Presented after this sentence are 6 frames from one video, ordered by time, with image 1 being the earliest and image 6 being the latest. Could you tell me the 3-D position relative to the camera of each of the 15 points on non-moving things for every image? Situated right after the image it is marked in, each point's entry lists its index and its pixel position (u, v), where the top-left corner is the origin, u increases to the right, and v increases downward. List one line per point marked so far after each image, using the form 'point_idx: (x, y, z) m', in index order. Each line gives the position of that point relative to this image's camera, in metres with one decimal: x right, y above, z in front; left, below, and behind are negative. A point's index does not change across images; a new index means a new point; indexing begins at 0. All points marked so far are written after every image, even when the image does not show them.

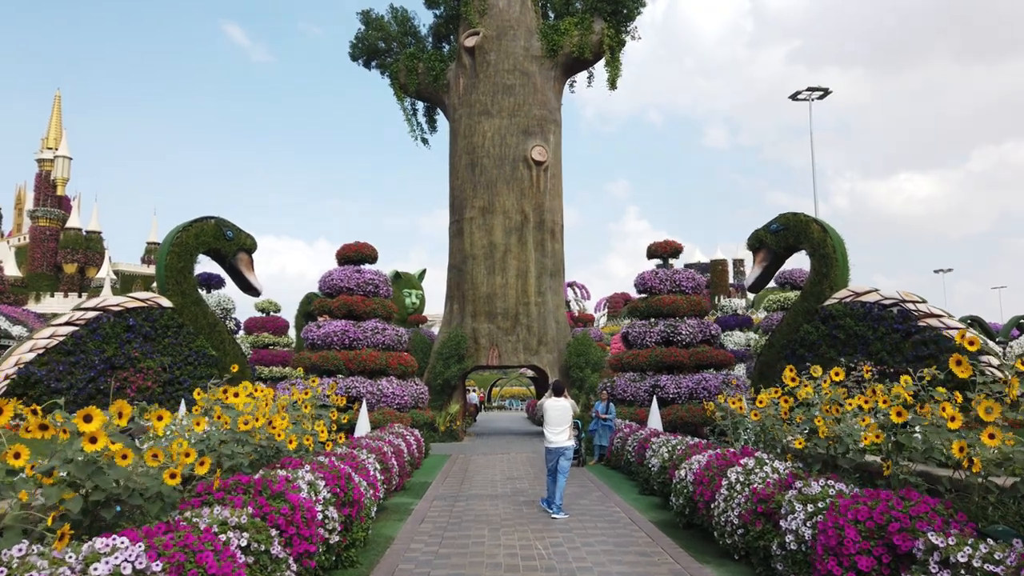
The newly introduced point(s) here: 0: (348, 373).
0: (-2.8, -1.5, +11.9) m
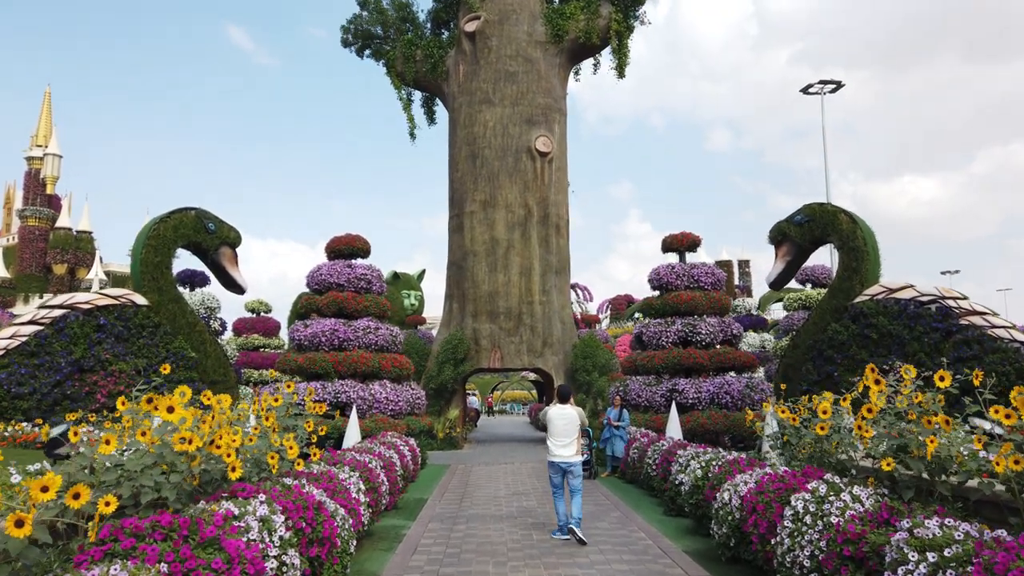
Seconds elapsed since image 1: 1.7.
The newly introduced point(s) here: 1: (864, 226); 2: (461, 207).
0: (-2.8, -1.4, +10.9) m
1: (+5.9, +1.0, +11.5) m
2: (-1.3, +2.1, +17.3) m
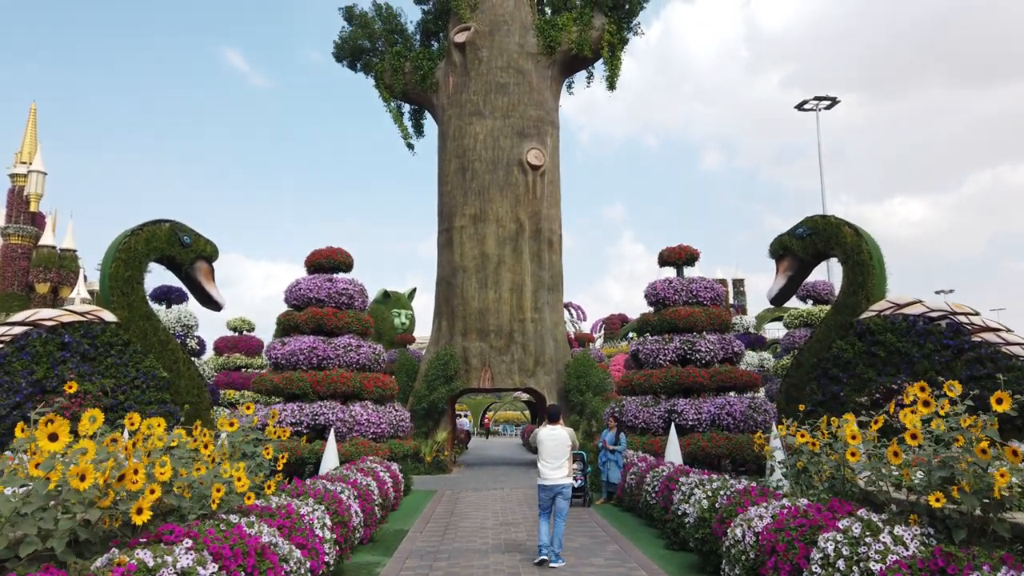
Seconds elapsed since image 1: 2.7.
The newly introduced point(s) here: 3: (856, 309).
0: (-2.9, -1.6, +10.3) m
1: (+5.7, +0.8, +11.0) m
2: (-1.5, +1.6, +16.8) m
3: (+5.2, -0.3, +10.4) m
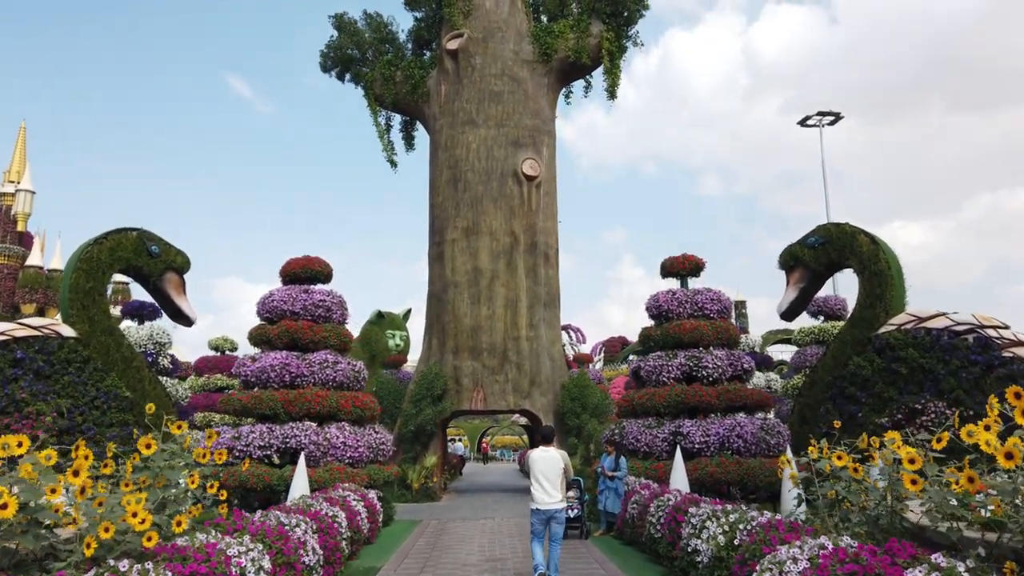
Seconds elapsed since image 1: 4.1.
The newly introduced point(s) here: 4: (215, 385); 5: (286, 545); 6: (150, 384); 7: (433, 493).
0: (-3.1, -1.8, +9.4) m
1: (+5.6, +0.6, +10.2) m
2: (-1.7, +1.3, +16.0) m
3: (+5.1, -0.5, +9.6) m
4: (-7.2, -2.3, +16.5) m
5: (-1.5, -1.7, +4.6) m
6: (-4.8, -1.3, +9.1) m
7: (-1.6, -4.1, +13.6) m
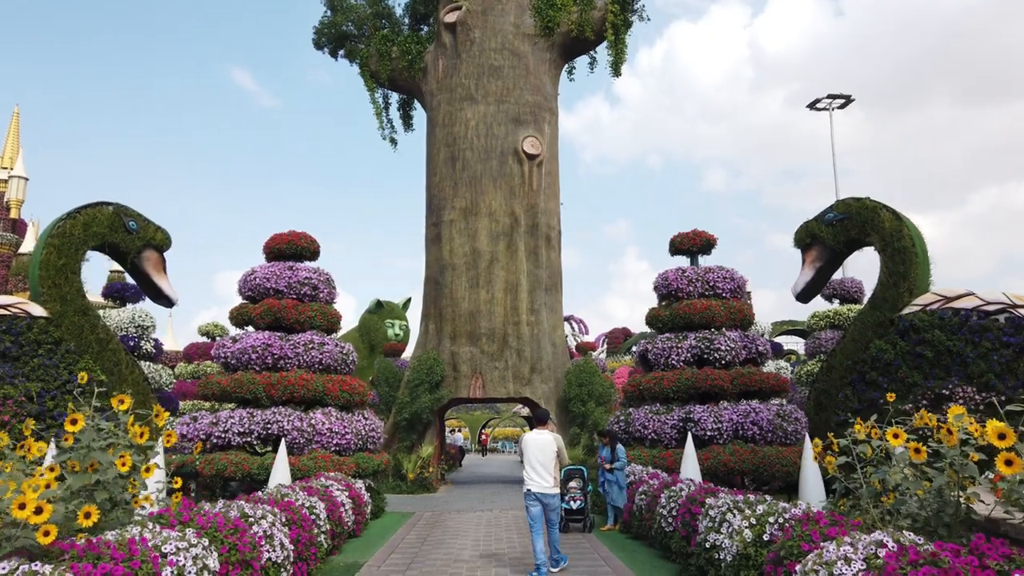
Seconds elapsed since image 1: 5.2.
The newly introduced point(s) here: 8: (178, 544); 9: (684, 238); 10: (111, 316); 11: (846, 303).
0: (-3.1, -1.5, +8.8) m
1: (+5.6, +0.9, +9.5) m
2: (-1.6, +1.6, +15.4) m
3: (+5.0, -0.2, +8.9) m
4: (-7.2, -1.9, +15.9) m
5: (-1.6, -1.4, +3.9) m
6: (-4.8, -1.0, +8.5) m
7: (-1.6, -3.7, +13.0) m
8: (-1.6, -1.2, +3.3) m
9: (+2.6, +0.7, +10.3) m
10: (-7.1, -0.5, +12.3) m
11: (+6.6, -0.3, +13.5) m
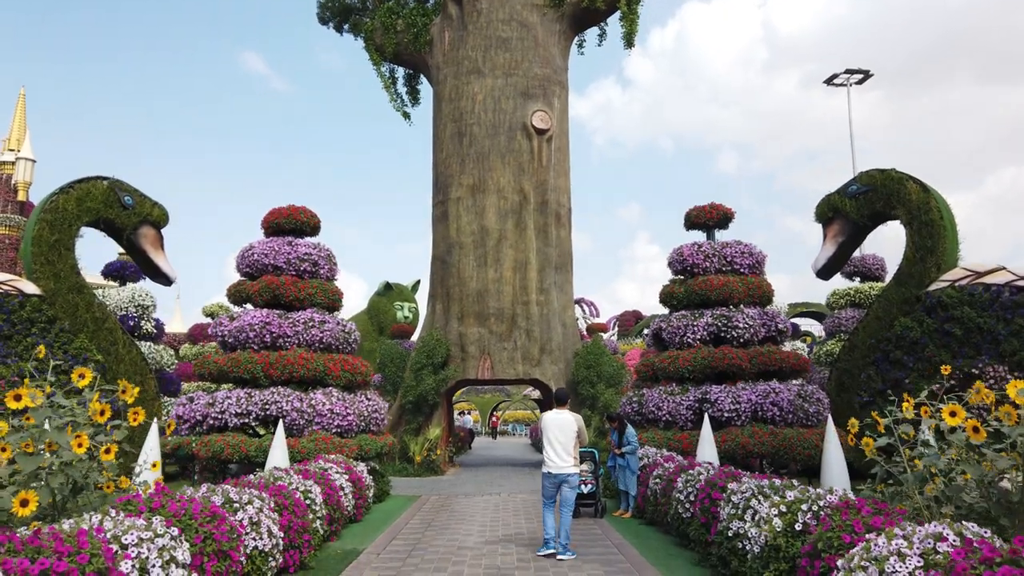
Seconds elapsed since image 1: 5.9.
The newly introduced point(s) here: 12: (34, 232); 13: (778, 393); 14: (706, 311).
0: (-3.0, -1.2, +8.5) m
1: (+5.7, +1.3, +9.0) m
2: (-1.5, +2.1, +14.9) m
3: (+5.1, +0.2, +8.4) m
4: (-7.0, -1.5, +15.7) m
5: (-1.5, -1.3, +3.6) m
6: (-4.8, -0.7, +8.2) m
7: (-1.4, -3.3, +12.7) m
8: (-1.6, -1.1, +3.0) m
9: (+2.7, +1.1, +9.8) m
10: (-7.0, -0.1, +12.0) m
11: (+6.8, +0.1, +13.0) m
12: (-6.4, +0.8, +9.1) m
13: (+3.3, -1.3, +8.5) m
14: (+2.6, -0.3, +9.2) m
